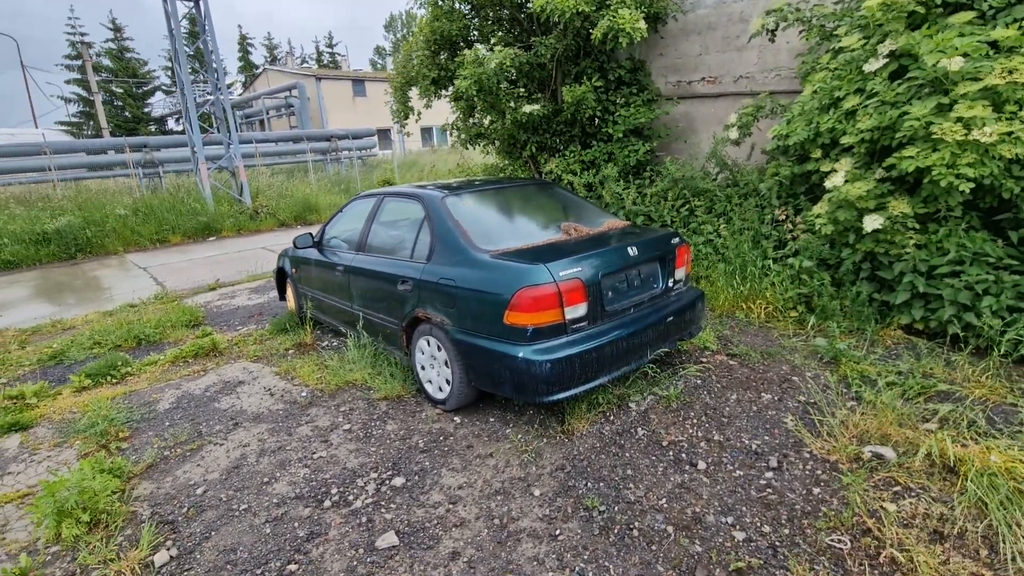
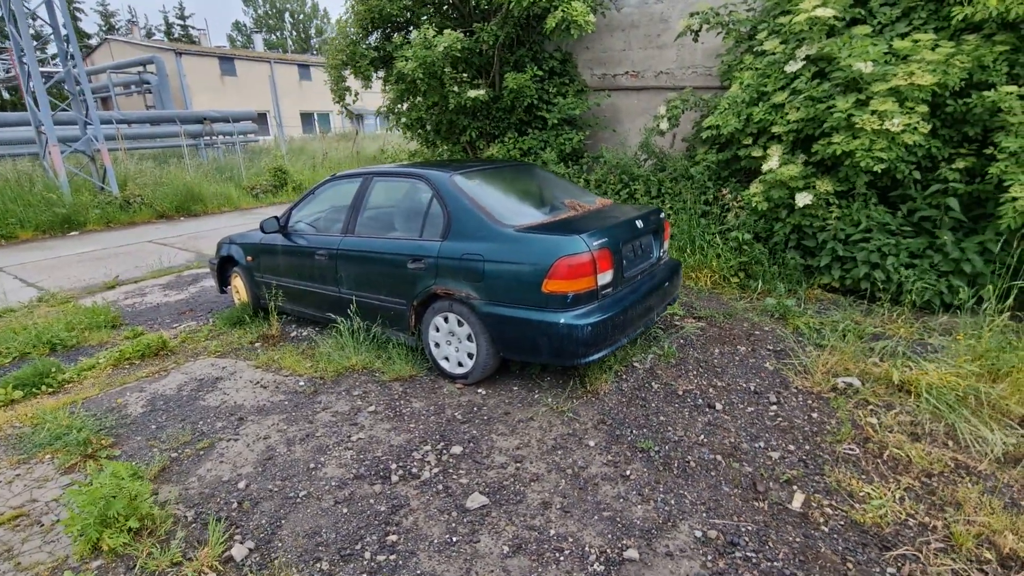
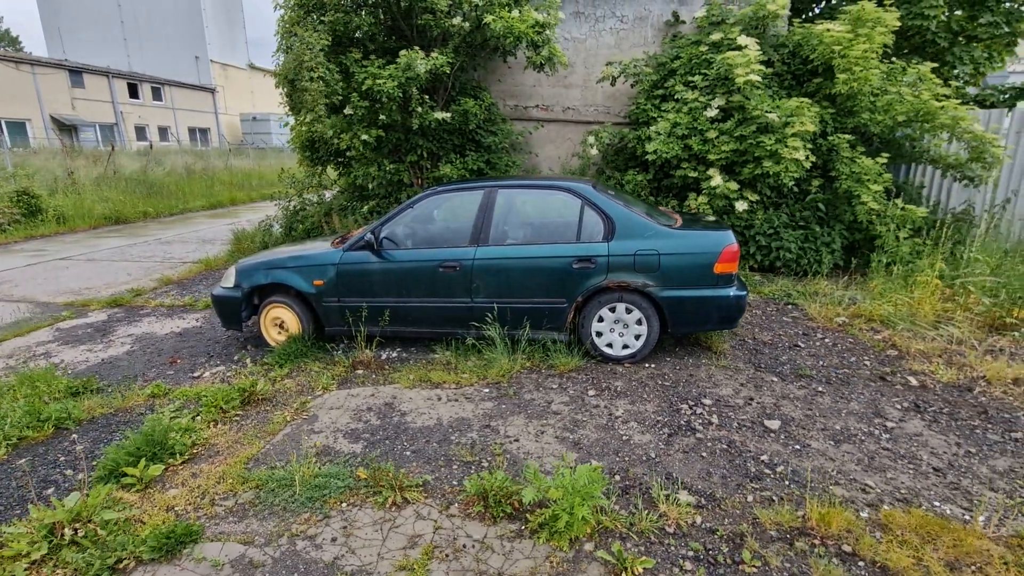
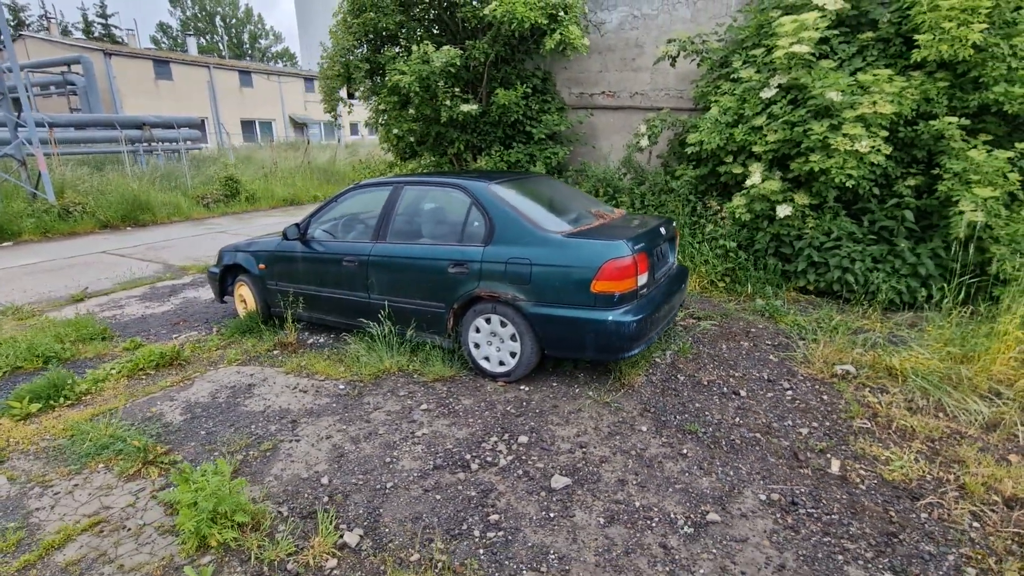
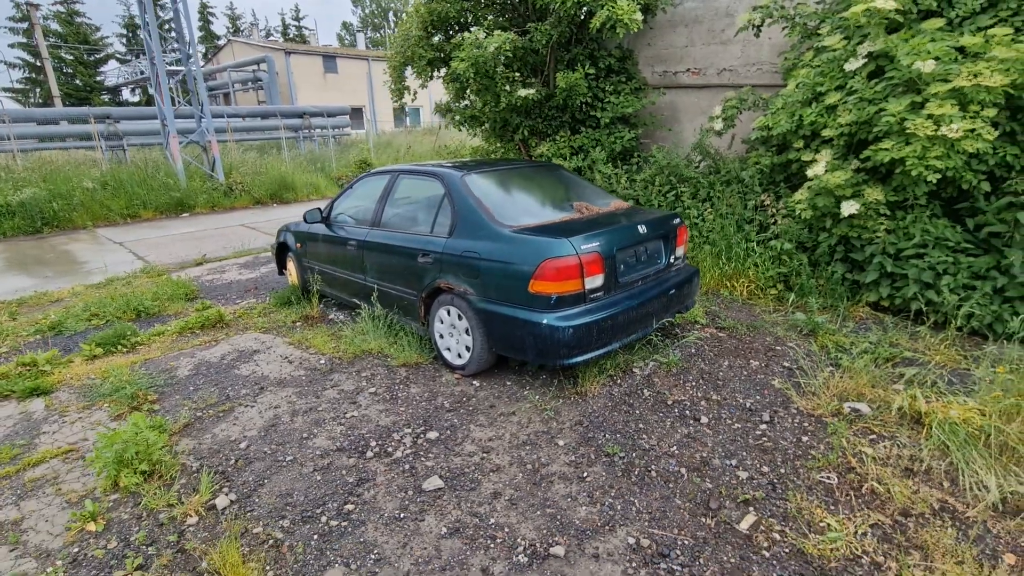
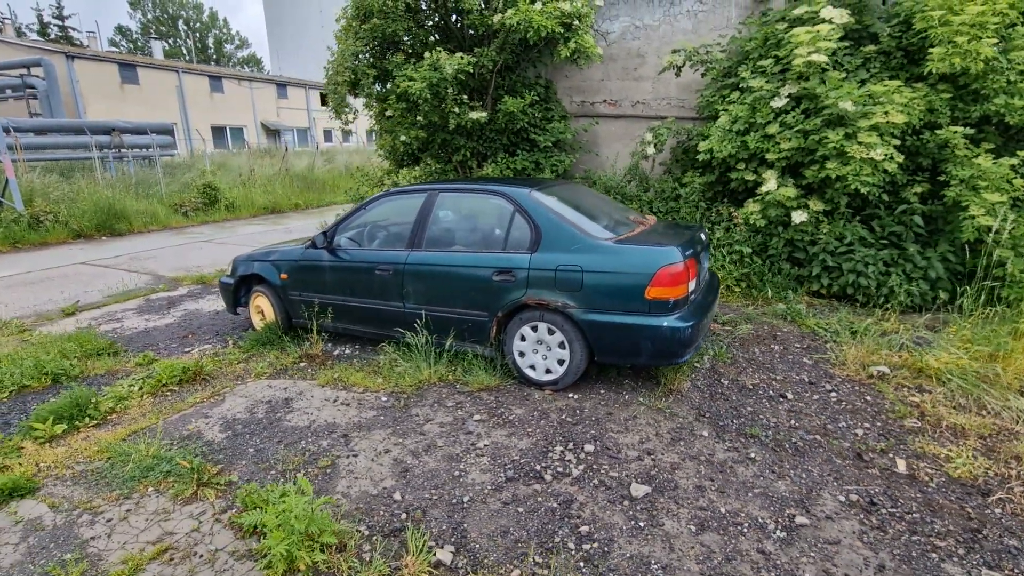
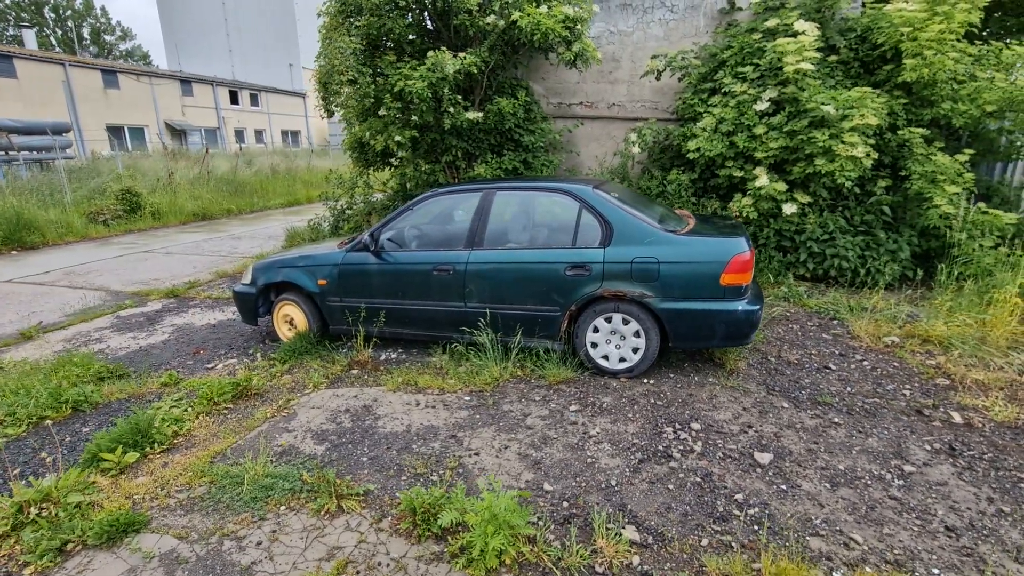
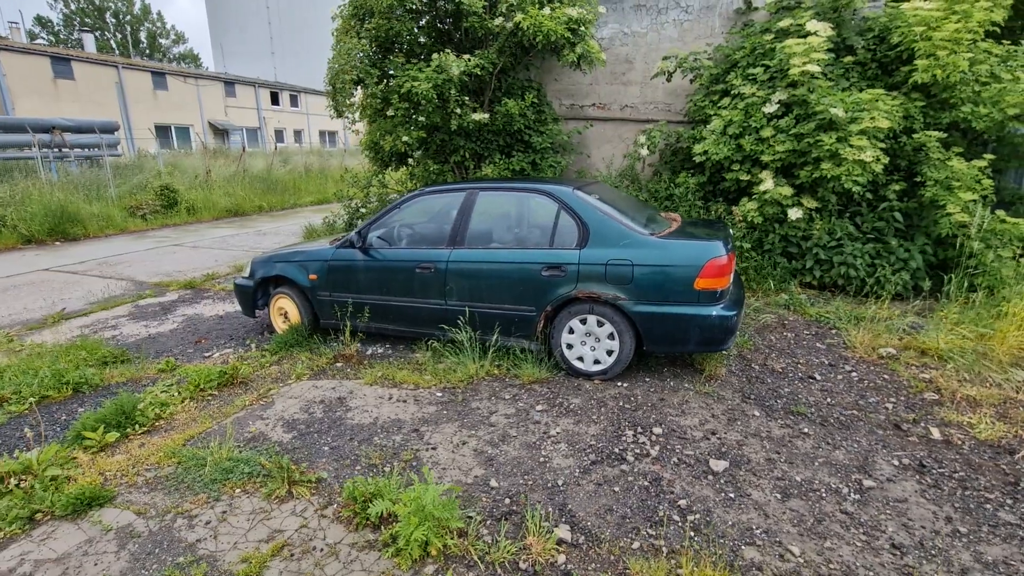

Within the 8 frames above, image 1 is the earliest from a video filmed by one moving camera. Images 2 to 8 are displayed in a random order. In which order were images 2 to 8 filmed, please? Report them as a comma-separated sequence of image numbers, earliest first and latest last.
5, 2, 4, 6, 8, 7, 3
